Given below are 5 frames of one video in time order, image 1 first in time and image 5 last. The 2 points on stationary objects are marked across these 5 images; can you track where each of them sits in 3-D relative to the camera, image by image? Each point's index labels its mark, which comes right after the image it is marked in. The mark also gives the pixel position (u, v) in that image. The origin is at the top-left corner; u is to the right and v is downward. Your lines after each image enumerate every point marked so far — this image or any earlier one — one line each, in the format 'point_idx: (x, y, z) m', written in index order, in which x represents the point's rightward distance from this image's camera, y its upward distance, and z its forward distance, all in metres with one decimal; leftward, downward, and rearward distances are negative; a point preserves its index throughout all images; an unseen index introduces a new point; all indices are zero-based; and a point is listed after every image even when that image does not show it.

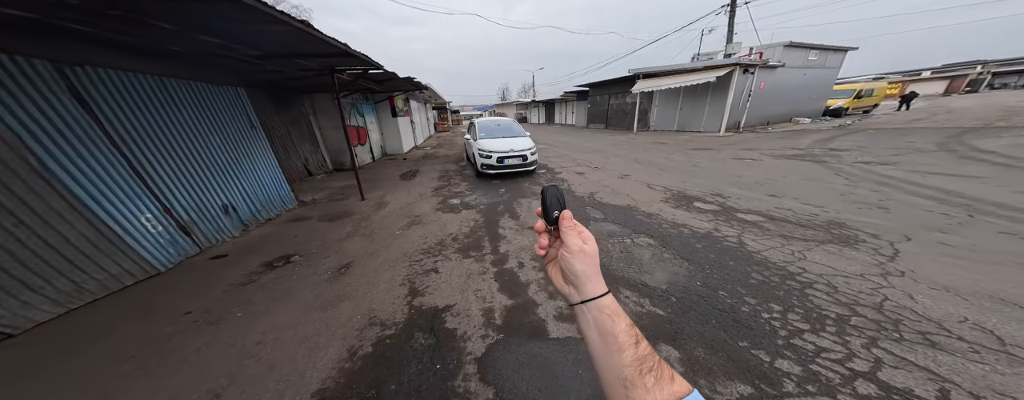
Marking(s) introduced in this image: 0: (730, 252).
0: (+2.3, -0.6, +2.8) m
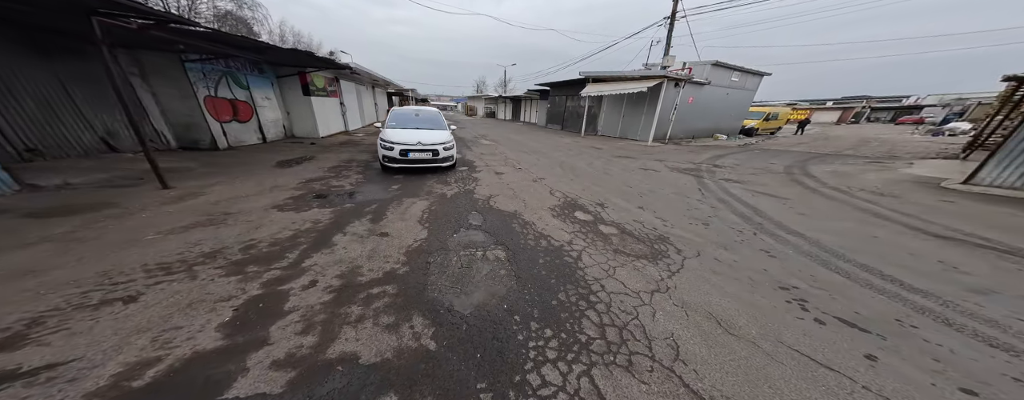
0: (+0.5, -0.7, +2.8) m
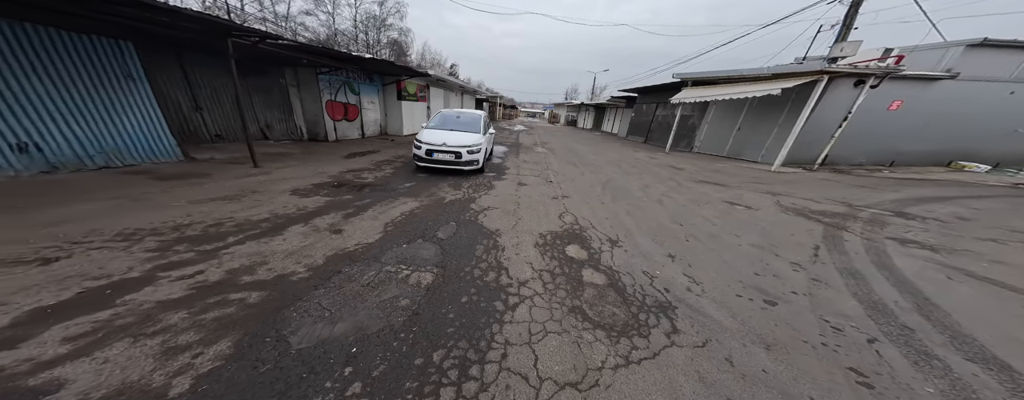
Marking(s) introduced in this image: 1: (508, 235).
0: (-0.3, -0.9, +2.2) m
1: (-0.1, -0.5, +3.5) m
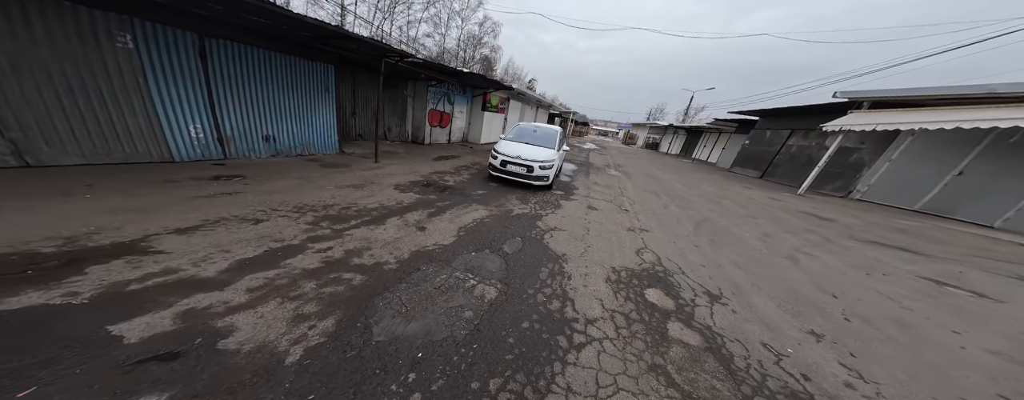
0: (+0.2, -1.1, +2.0) m
1: (+0.8, -0.8, +3.3) m
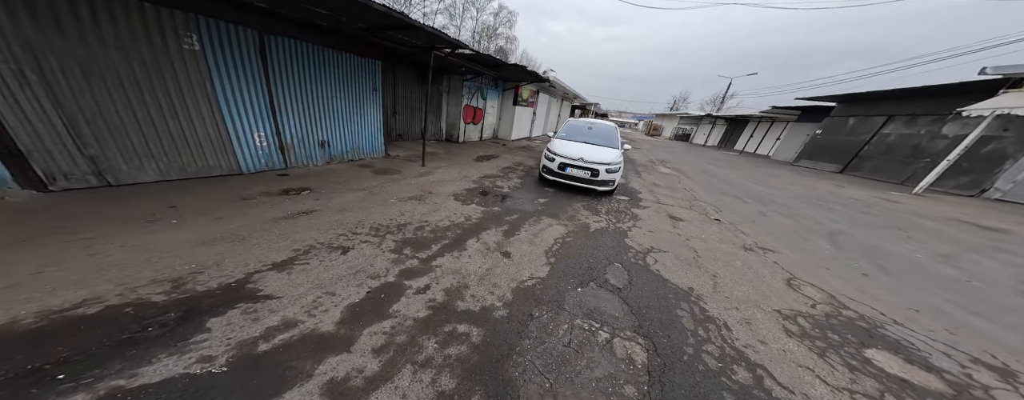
0: (+1.4, -1.4, +1.4) m
1: (+2.1, -1.0, +2.6) m
